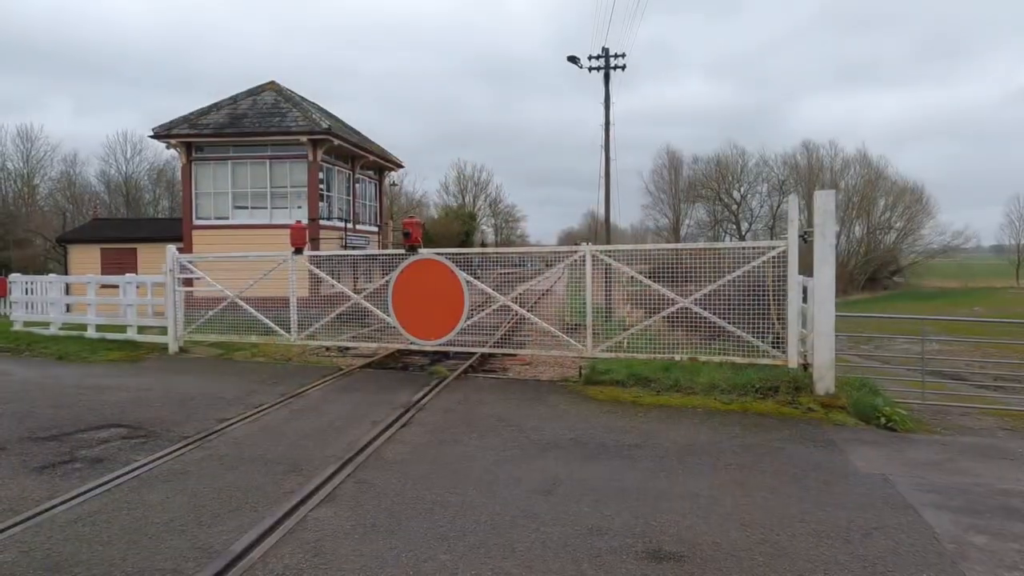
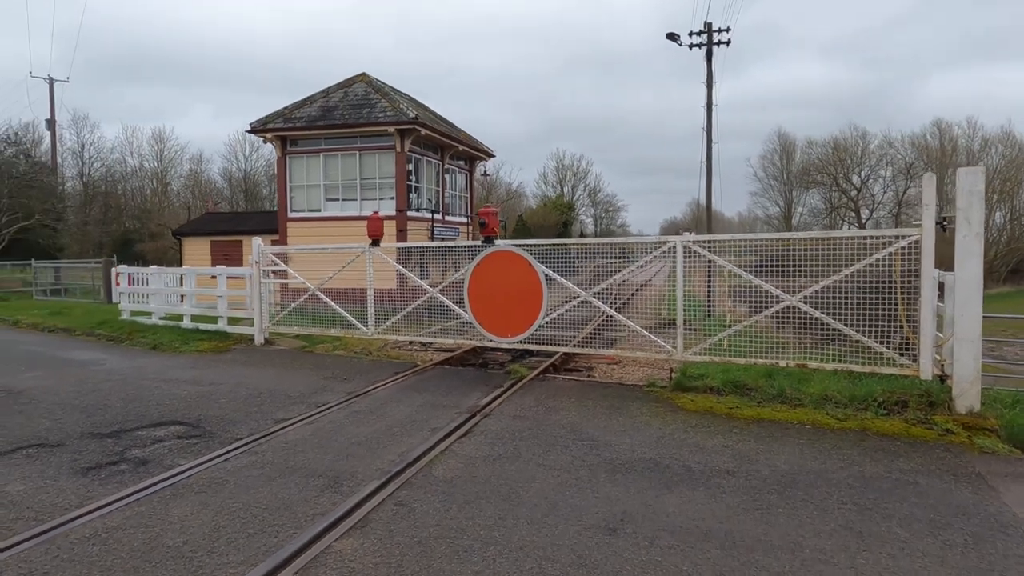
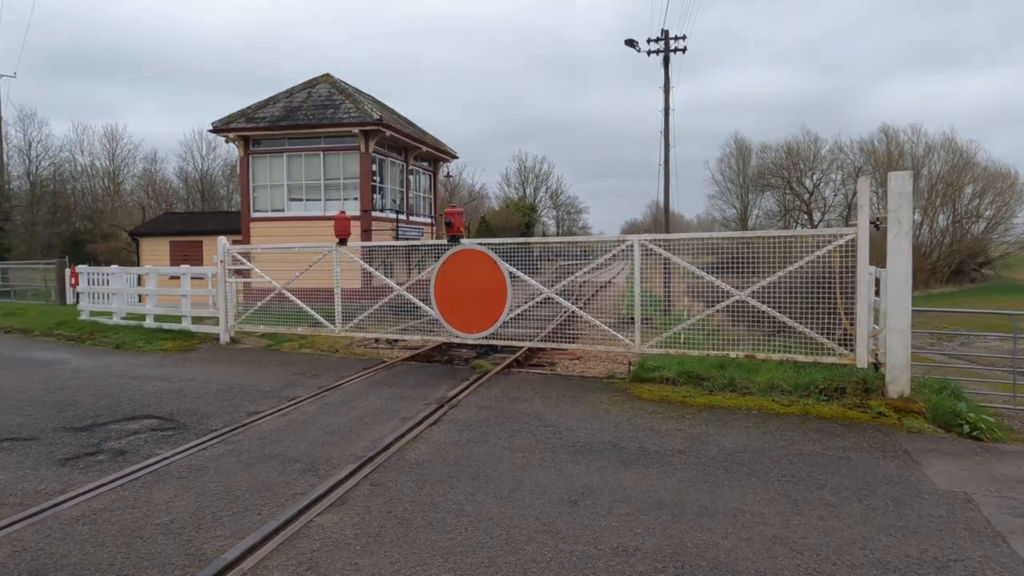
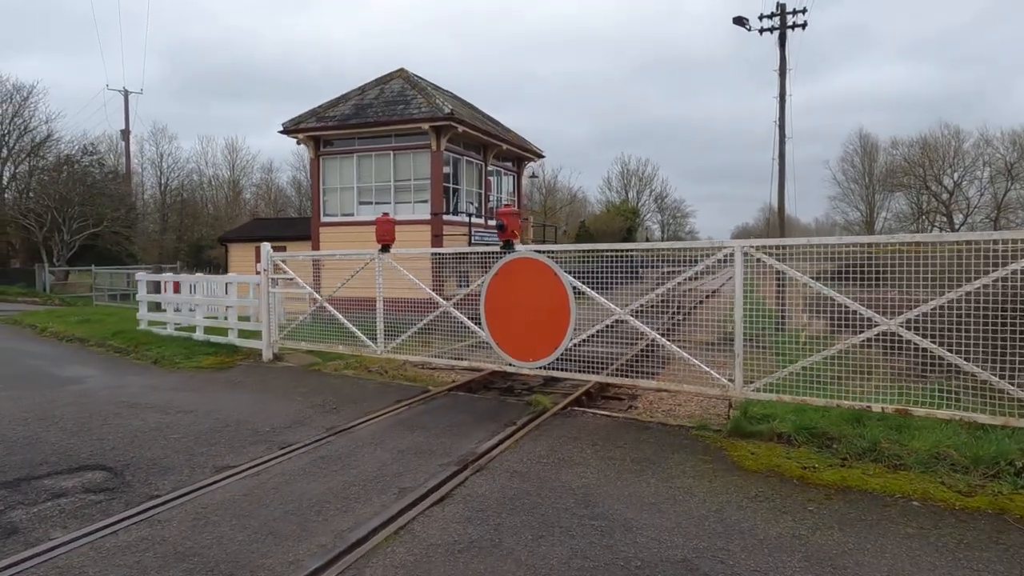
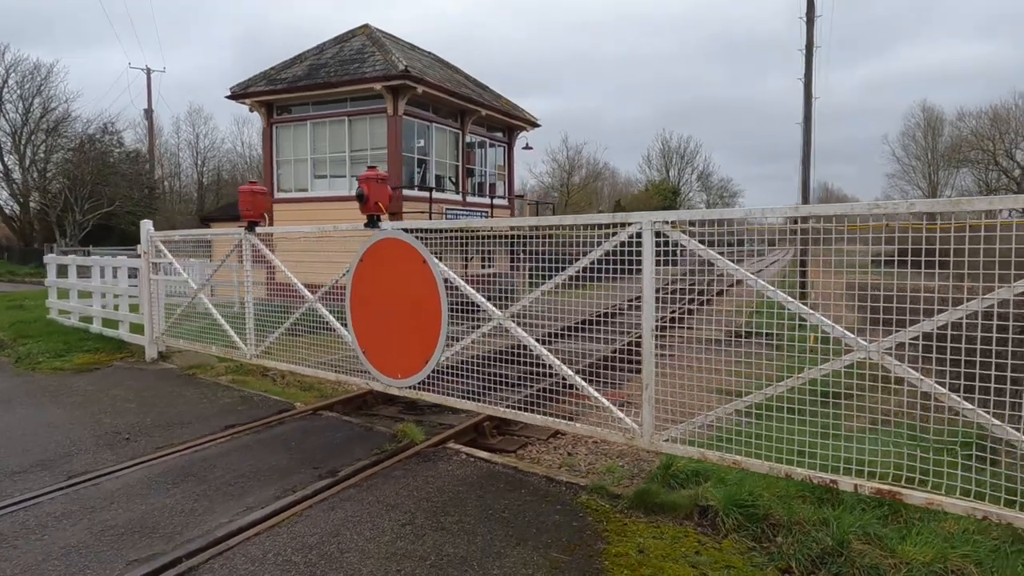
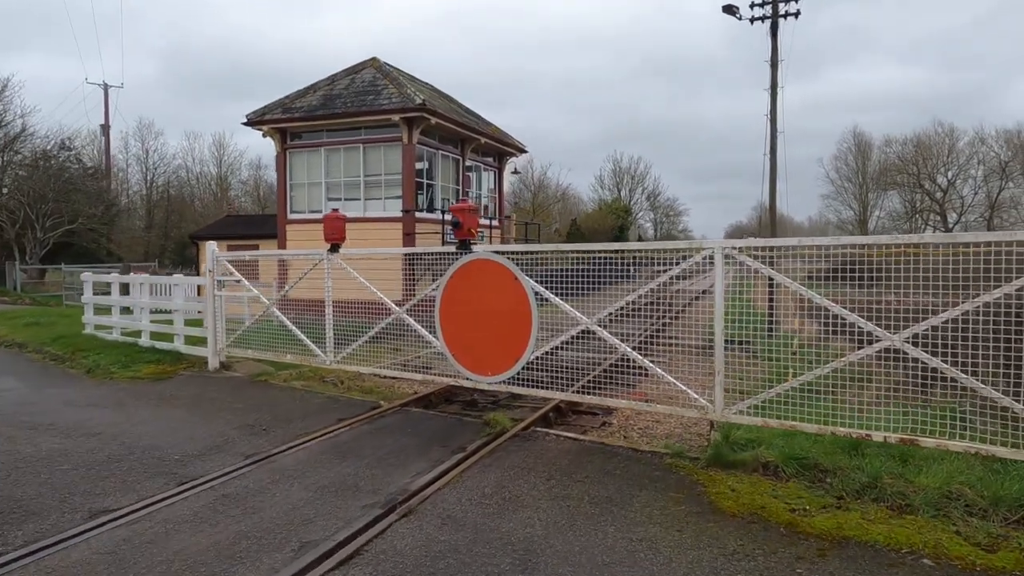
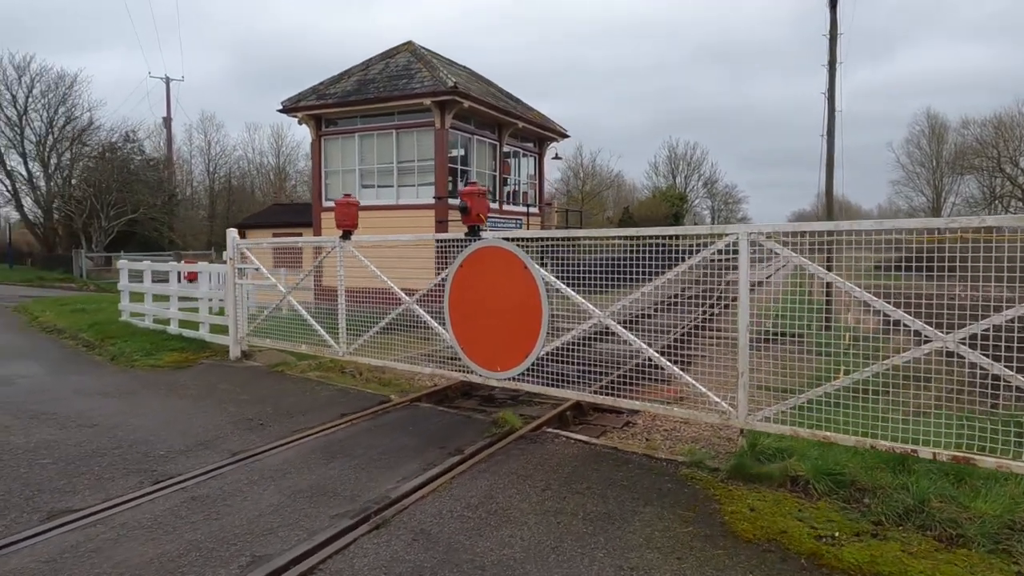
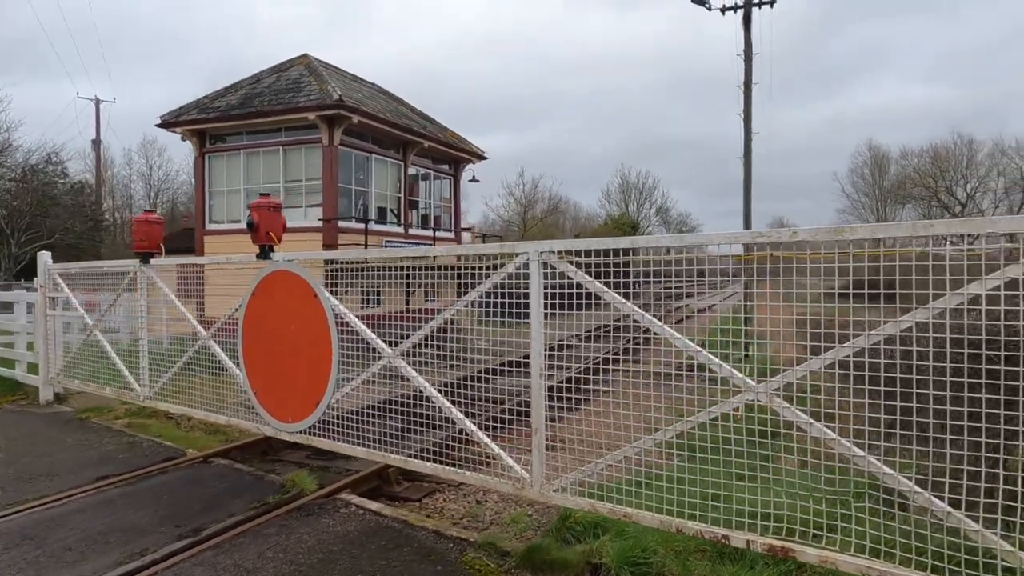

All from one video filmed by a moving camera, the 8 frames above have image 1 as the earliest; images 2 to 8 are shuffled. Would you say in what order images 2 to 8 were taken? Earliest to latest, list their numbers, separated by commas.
3, 2, 4, 6, 7, 5, 8
